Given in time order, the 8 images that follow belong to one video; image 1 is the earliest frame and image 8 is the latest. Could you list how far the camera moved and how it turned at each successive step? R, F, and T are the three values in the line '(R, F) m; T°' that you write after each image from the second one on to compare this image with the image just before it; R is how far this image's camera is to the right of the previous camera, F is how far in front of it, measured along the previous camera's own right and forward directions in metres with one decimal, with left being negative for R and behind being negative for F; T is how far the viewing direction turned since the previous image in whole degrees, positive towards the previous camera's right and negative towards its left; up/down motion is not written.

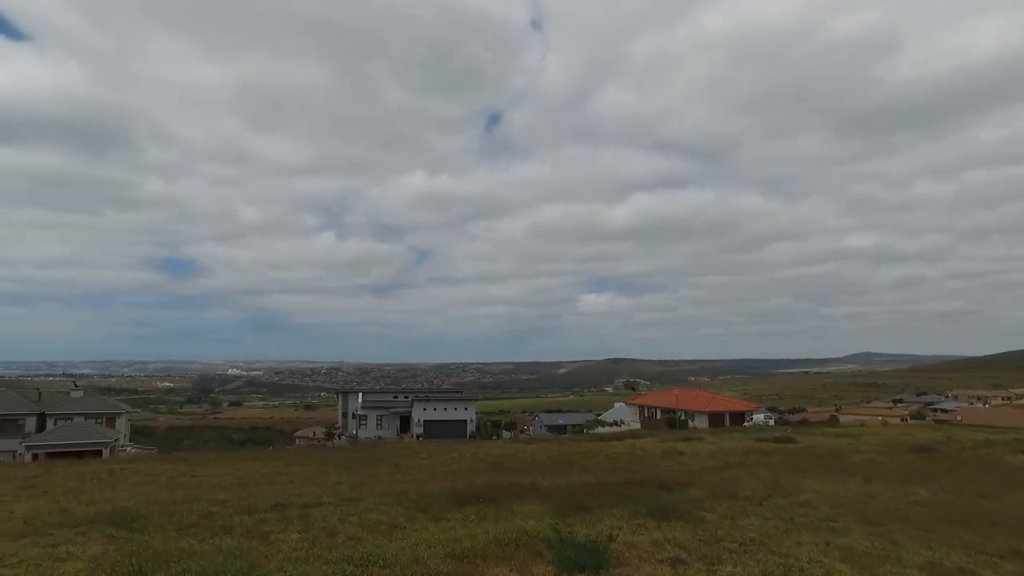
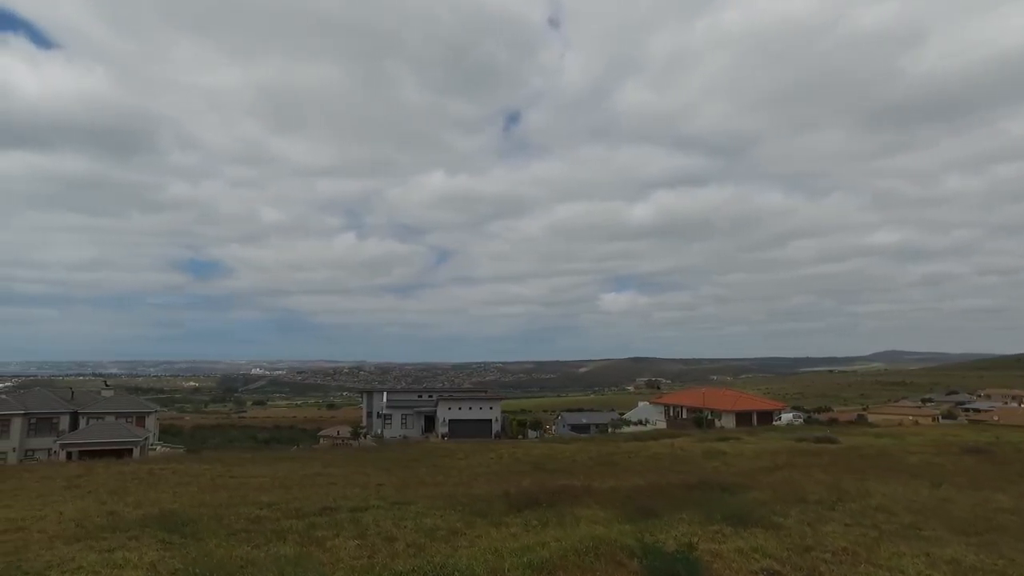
(-0.8, +0.6) m; -2°
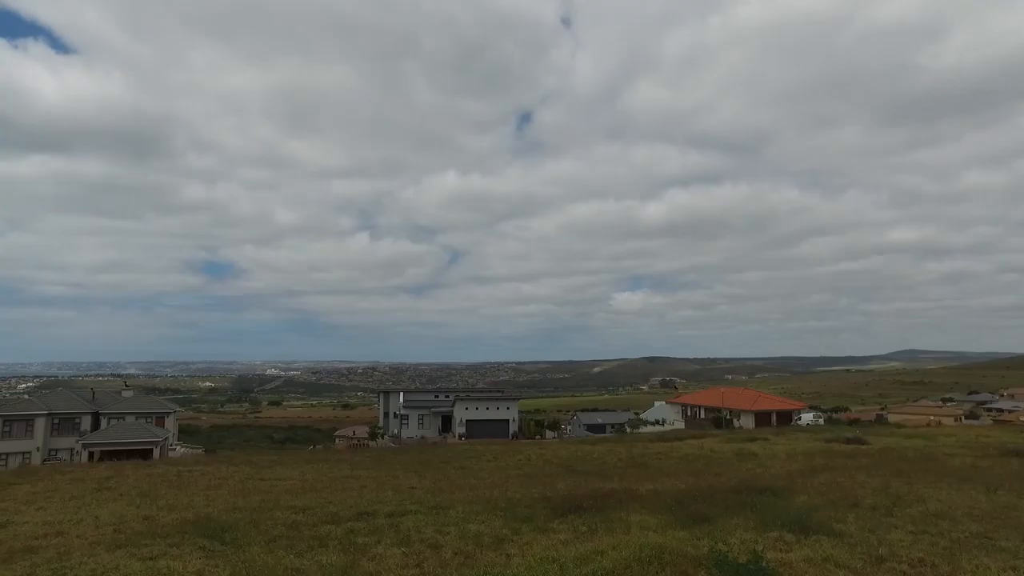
(-0.6, +0.4) m; -1°
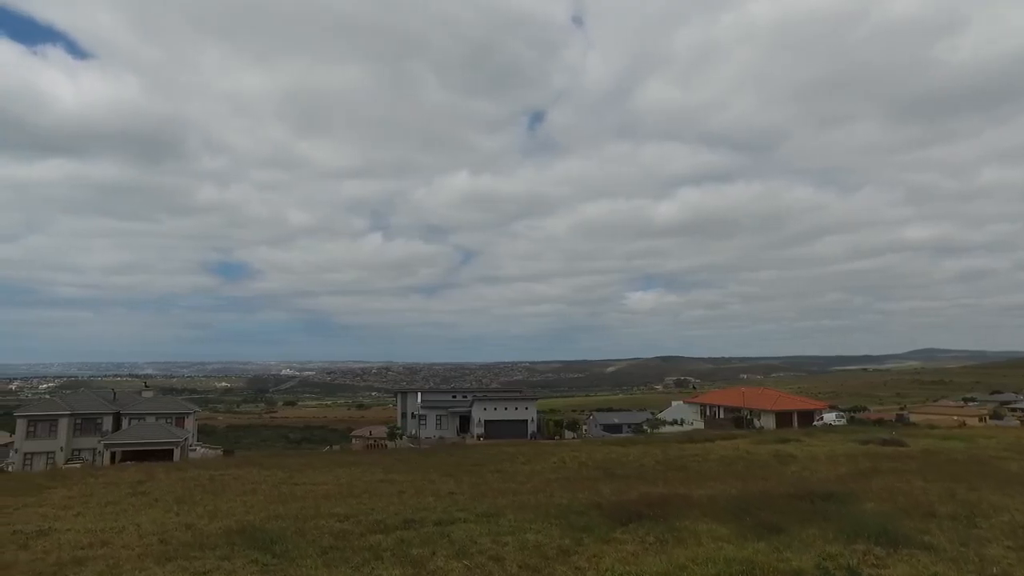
(-0.8, +0.6) m; -1°
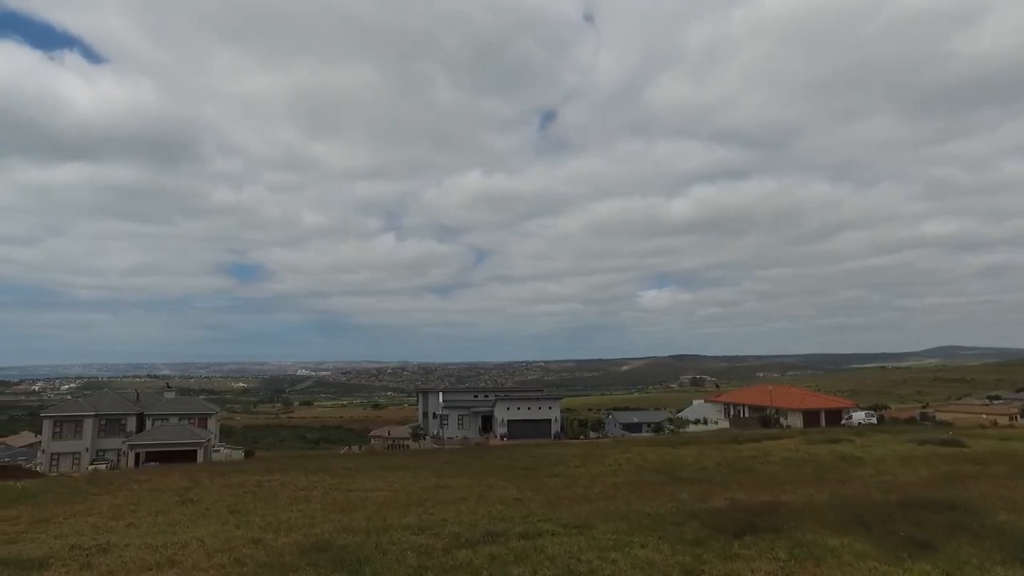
(-1.5, +1.3) m; -1°
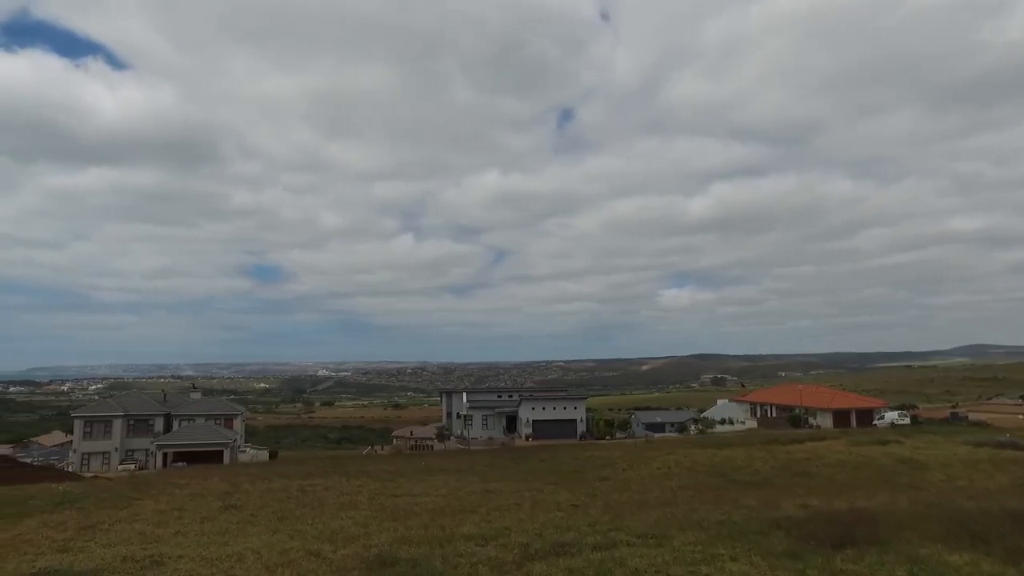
(-0.9, +0.9) m; -2°
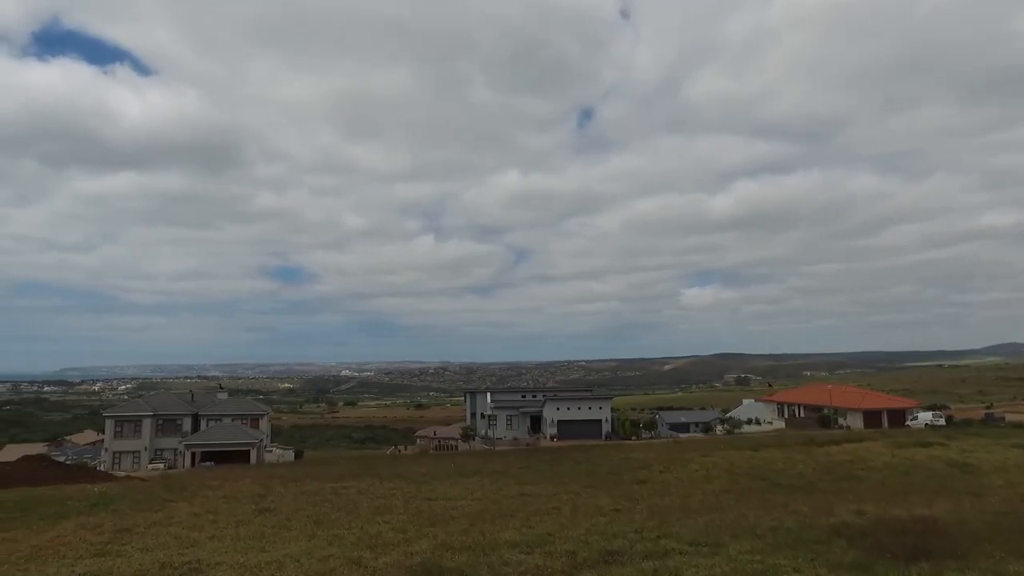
(-0.4, +0.5) m; -2°
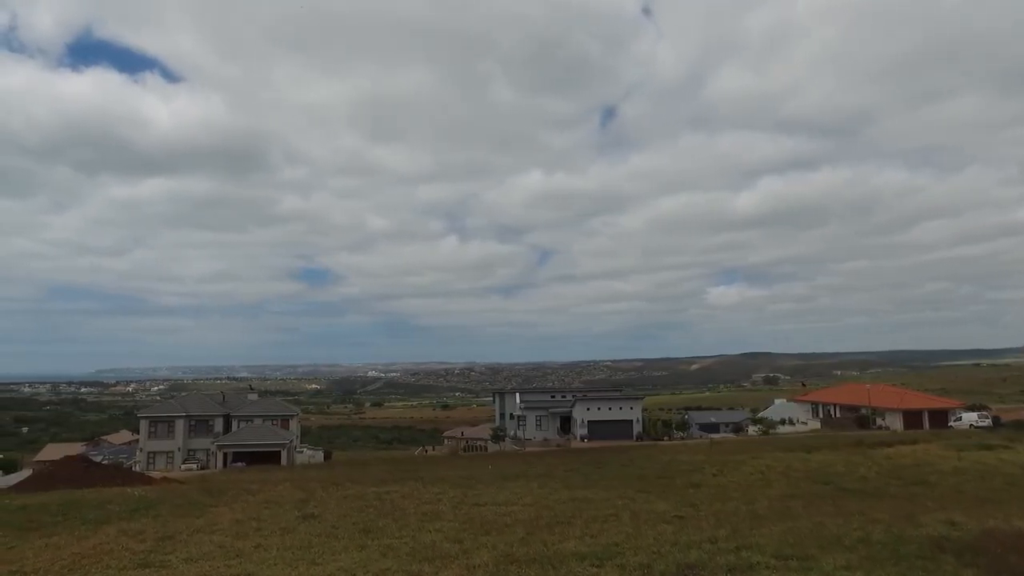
(-0.7, +0.9) m; -2°
